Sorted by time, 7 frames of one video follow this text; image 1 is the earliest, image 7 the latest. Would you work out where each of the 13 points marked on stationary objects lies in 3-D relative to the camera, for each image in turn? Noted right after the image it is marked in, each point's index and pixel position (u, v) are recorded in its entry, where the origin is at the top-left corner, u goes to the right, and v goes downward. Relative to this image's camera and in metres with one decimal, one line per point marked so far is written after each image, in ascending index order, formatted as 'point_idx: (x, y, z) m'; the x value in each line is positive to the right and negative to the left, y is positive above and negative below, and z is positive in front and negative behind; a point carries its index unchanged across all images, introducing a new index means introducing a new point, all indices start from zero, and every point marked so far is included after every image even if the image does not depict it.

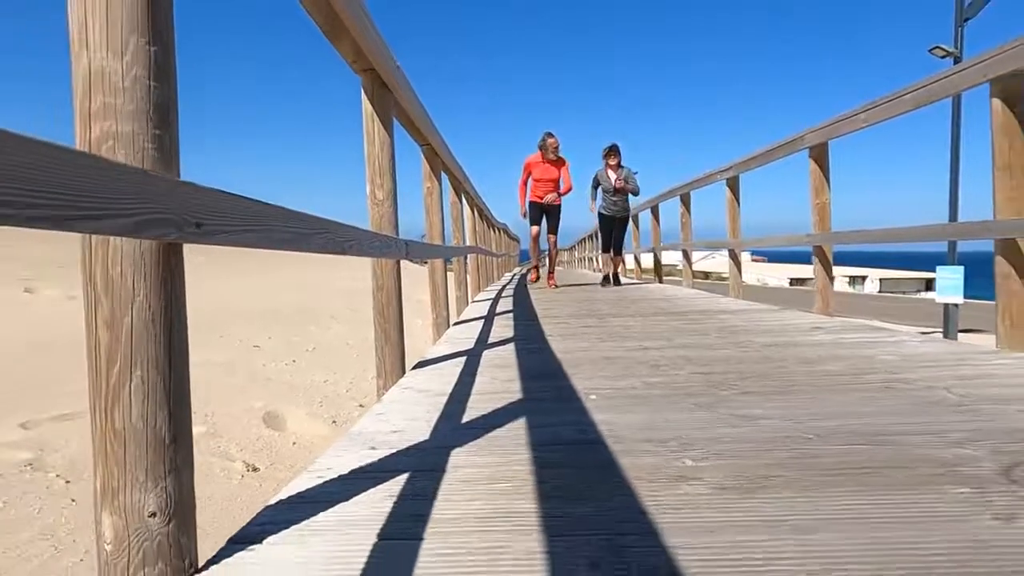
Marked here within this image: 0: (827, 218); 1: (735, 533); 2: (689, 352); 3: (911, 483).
0: (+2.2, +0.5, +5.8) m
1: (+0.4, -0.4, +1.4) m
2: (+0.8, -0.3, +4.0) m
3: (+0.8, -0.4, +1.6) m
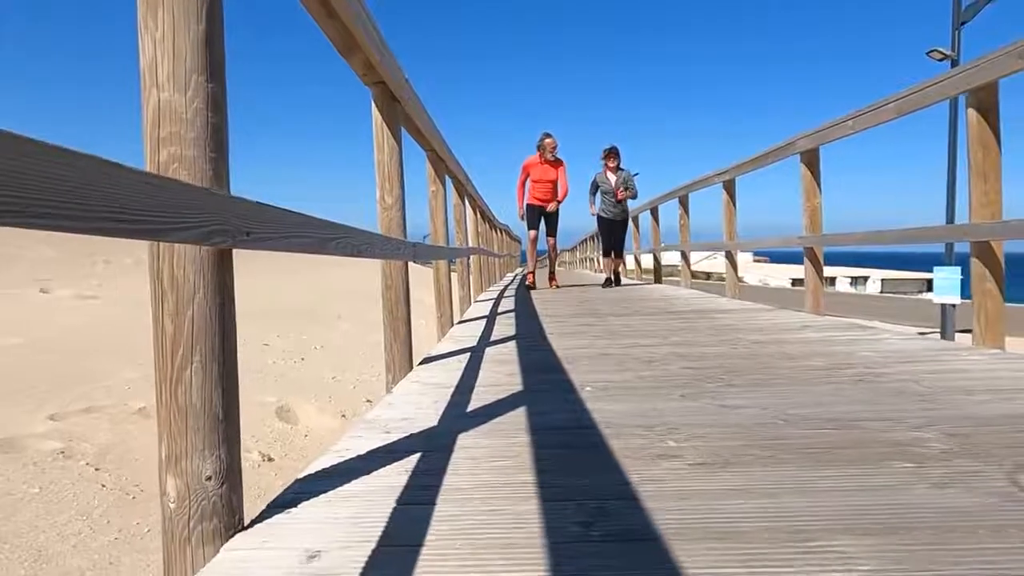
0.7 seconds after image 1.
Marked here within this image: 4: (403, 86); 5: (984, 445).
0: (+2.2, +0.5, +6.0) m
1: (+0.4, -0.4, +1.6) m
2: (+0.8, -0.3, +4.2) m
3: (+0.8, -0.4, +1.8) m
4: (-0.5, +0.9, +3.8) m
5: (+1.1, -0.4, +1.9) m
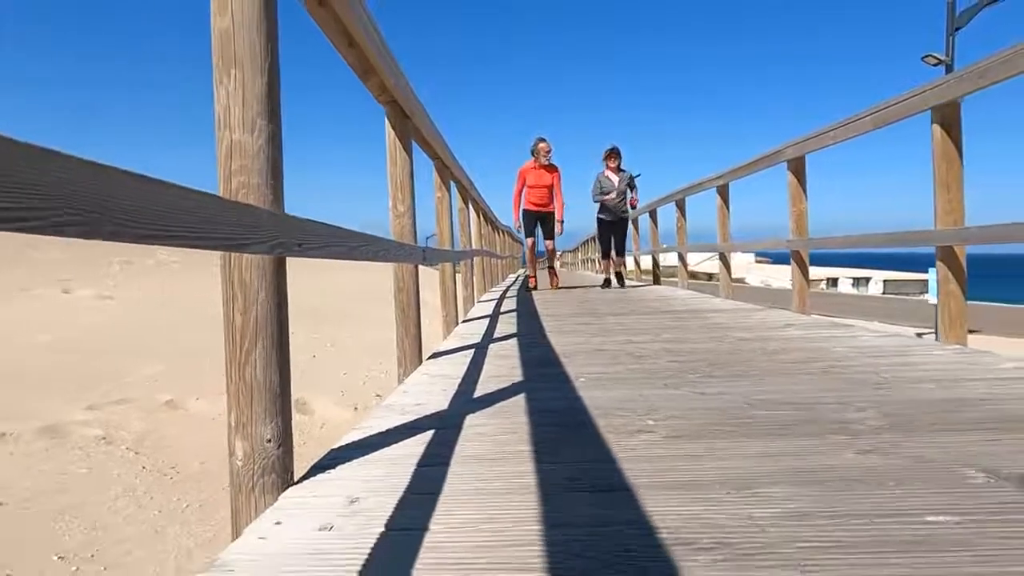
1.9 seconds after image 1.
0: (+2.2, +0.5, +6.4) m
1: (+0.4, -0.4, +1.9) m
2: (+0.9, -0.3, +4.5) m
3: (+0.8, -0.4, +2.2) m
4: (-0.5, +0.9, +4.1) m
5: (+1.1, -0.4, +2.3) m
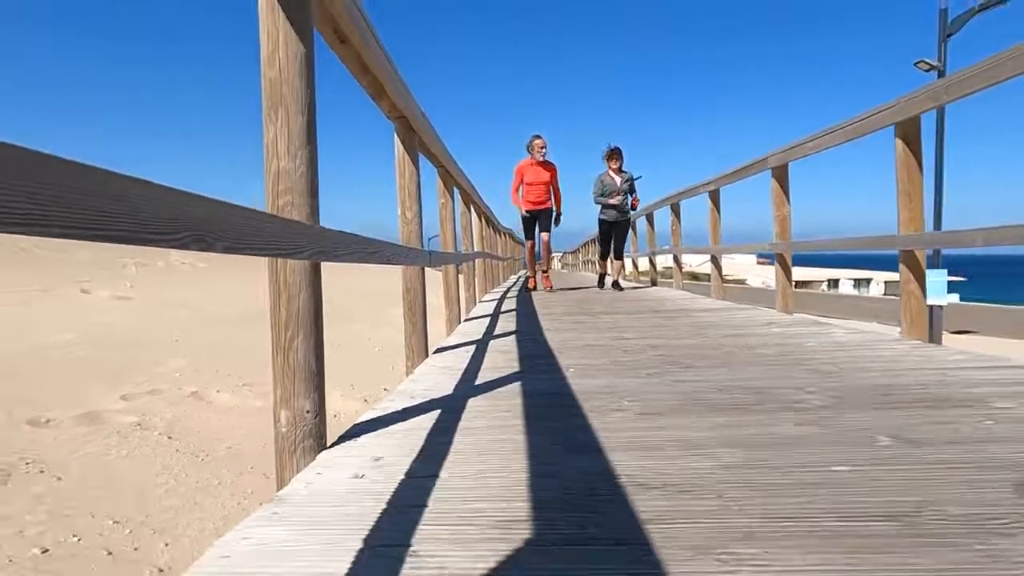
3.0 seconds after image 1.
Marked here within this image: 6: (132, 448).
0: (+2.2, +0.5, +6.7) m
1: (+0.3, -0.4, +2.3) m
2: (+0.8, -0.3, +4.9) m
3: (+0.7, -0.4, +2.5) m
4: (-0.5, +0.9, +4.5) m
5: (+1.1, -0.4, +2.7) m
6: (-1.9, -0.8, +4.3) m
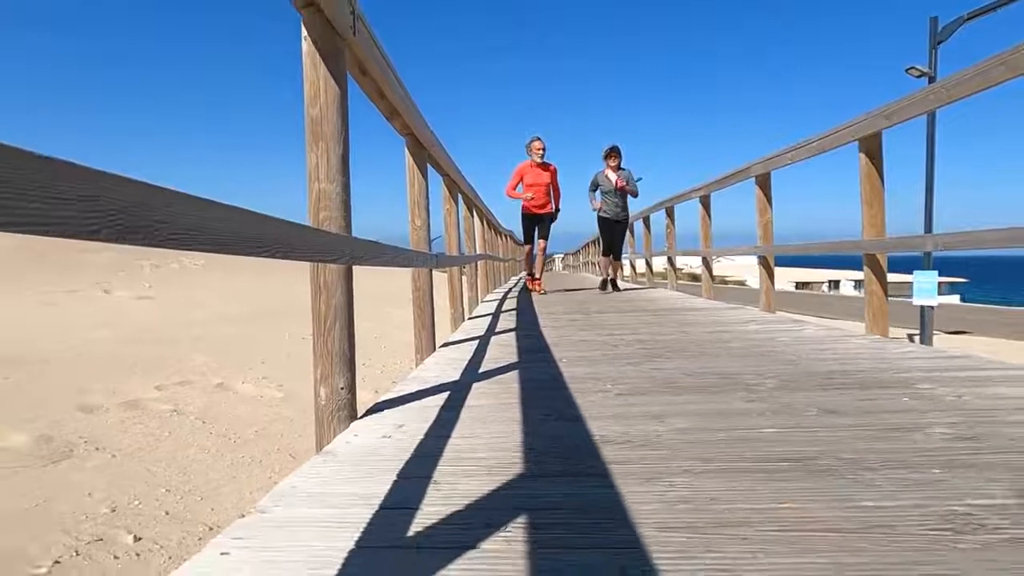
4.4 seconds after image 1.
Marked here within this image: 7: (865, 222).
0: (+2.2, +0.5, +7.2) m
1: (+0.3, -0.4, +2.8) m
2: (+0.8, -0.3, +5.4) m
3: (+0.7, -0.4, +3.0) m
4: (-0.5, +0.9, +5.0) m
5: (+1.1, -0.4, +3.1) m
6: (-1.9, -0.8, +4.8) m
7: (+2.1, +0.4, +5.1) m
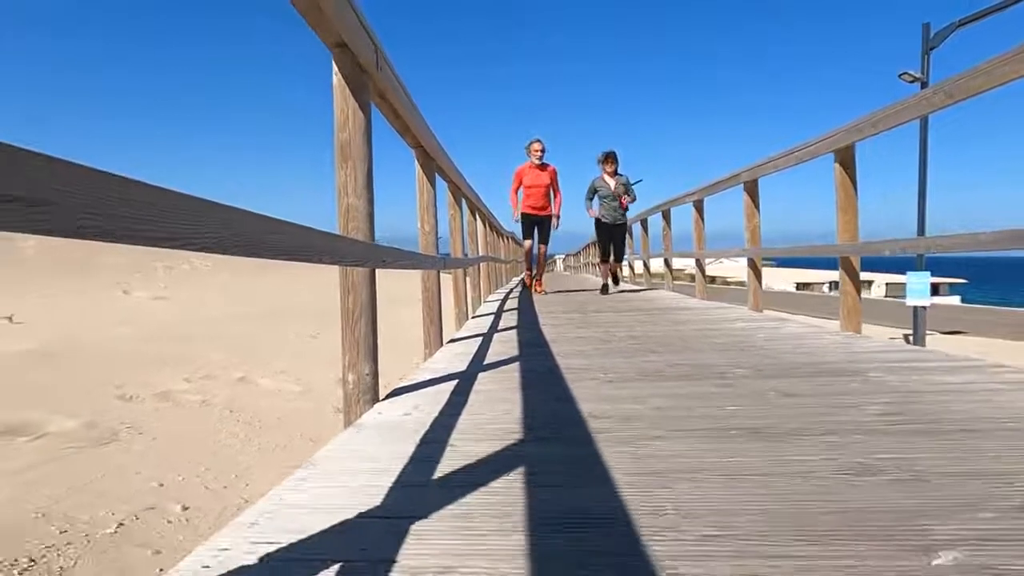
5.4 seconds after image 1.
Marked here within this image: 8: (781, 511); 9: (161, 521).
0: (+2.2, +0.5, +7.6) m
1: (+0.3, -0.4, +3.2) m
2: (+0.9, -0.3, +5.8) m
3: (+0.7, -0.4, +3.4) m
4: (-0.5, +0.9, +5.4) m
5: (+1.1, -0.4, +3.5) m
6: (-1.9, -0.8, +5.2) m
7: (+2.1, +0.4, +5.5) m
8: (+0.5, -0.4, +1.5) m
9: (-1.5, -1.0, +3.6) m
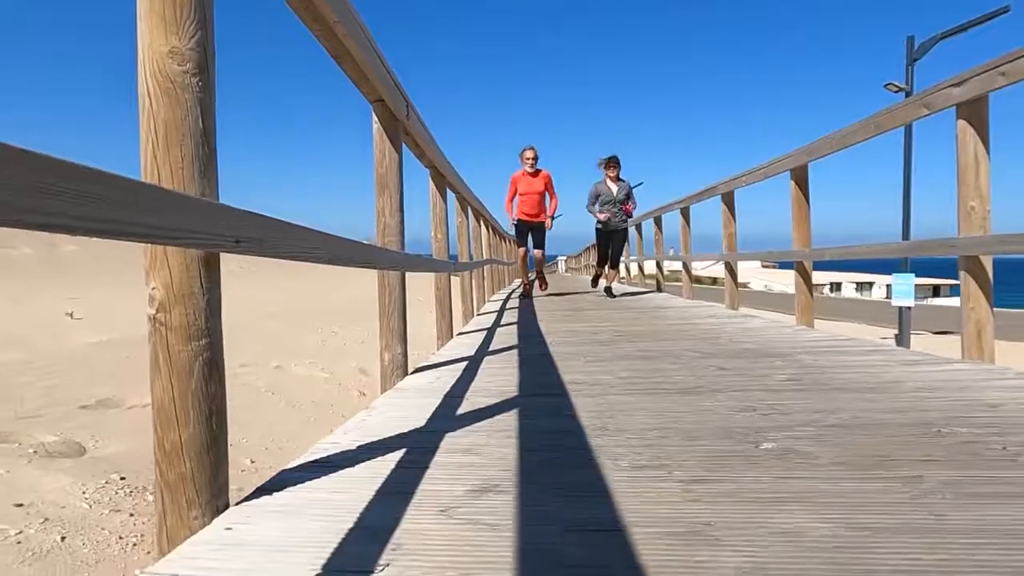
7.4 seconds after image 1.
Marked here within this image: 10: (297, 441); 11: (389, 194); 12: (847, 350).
0: (+2.2, +0.5, +8.5) m
1: (+0.3, -0.4, +4.1) m
2: (+0.9, -0.3, +6.7) m
3: (+0.7, -0.4, +4.3) m
4: (-0.5, +0.9, +6.3) m
5: (+1.1, -0.4, +4.4) m
6: (-1.9, -0.8, +6.1) m
7: (+2.1, +0.4, +6.4) m
8: (+0.5, -0.4, +2.4) m
9: (-1.5, -1.0, +4.5) m
10: (-1.3, -0.9, +5.2) m
11: (-0.6, +0.4, +3.9) m
12: (+1.7, -0.3, +4.4) m
